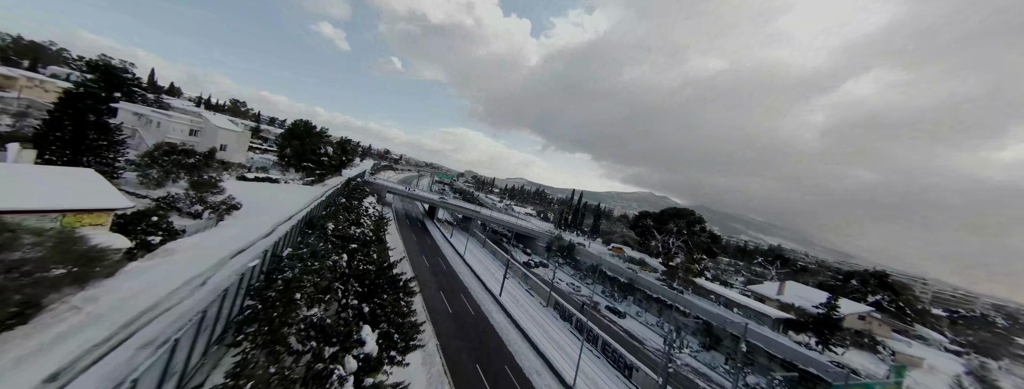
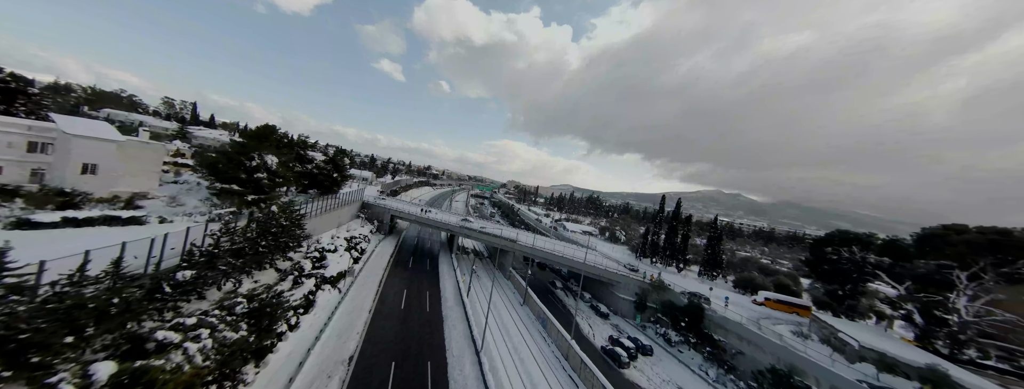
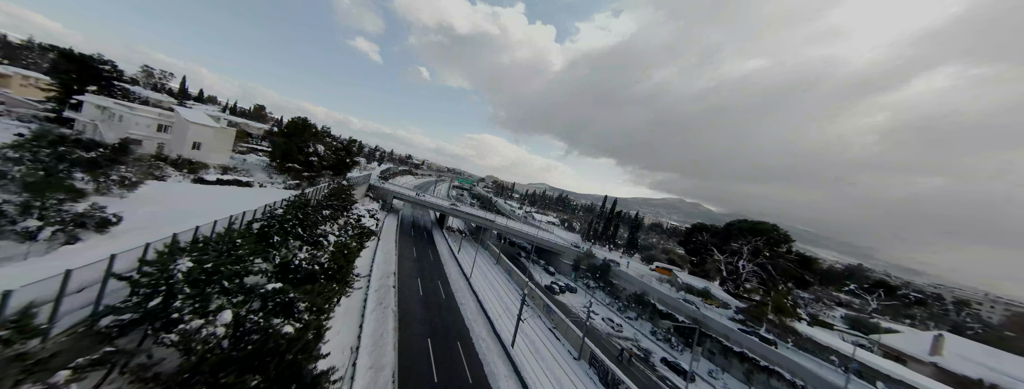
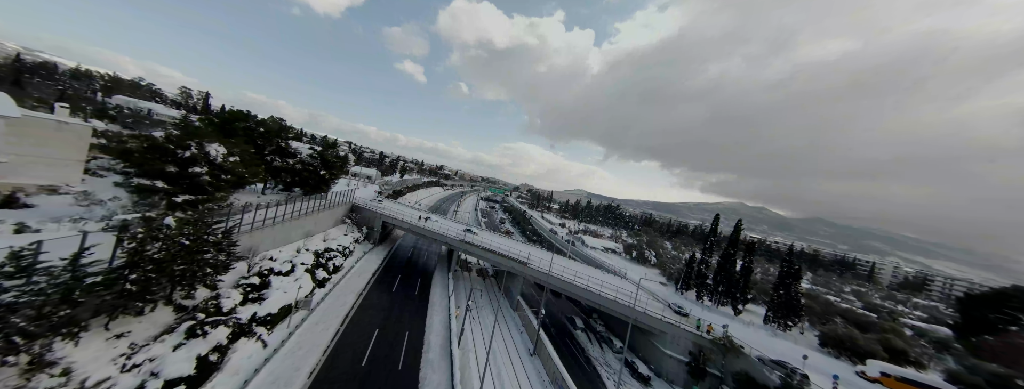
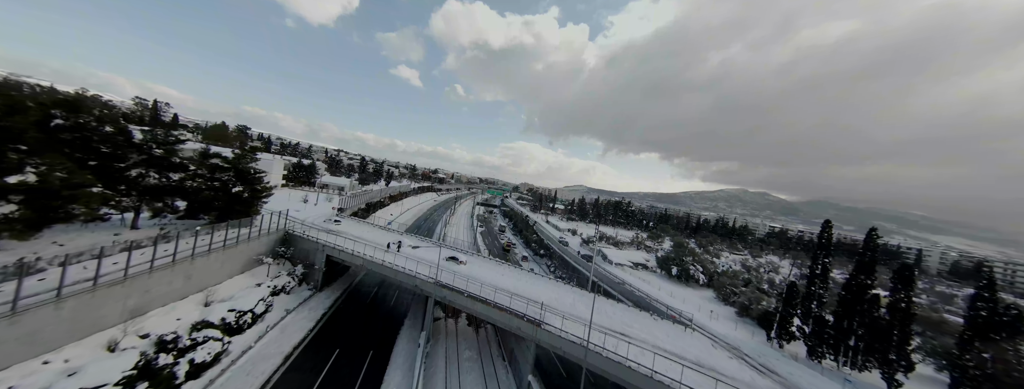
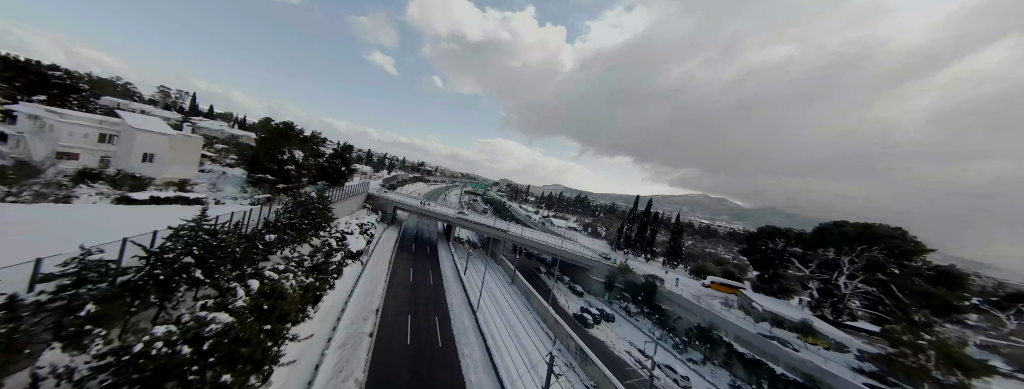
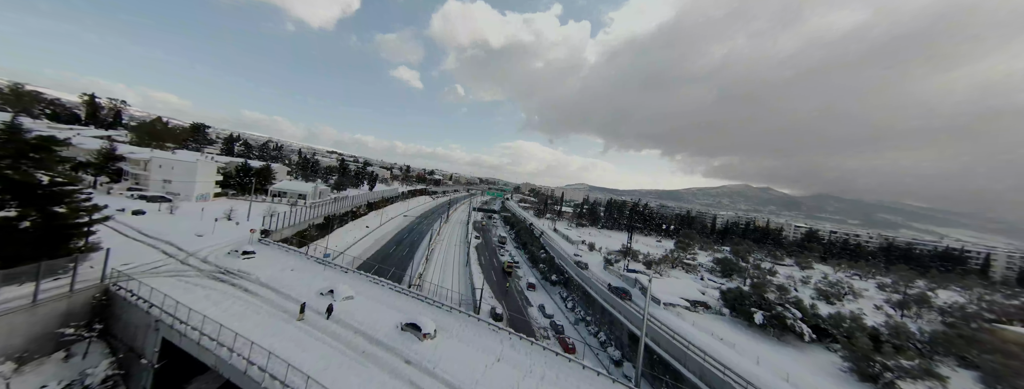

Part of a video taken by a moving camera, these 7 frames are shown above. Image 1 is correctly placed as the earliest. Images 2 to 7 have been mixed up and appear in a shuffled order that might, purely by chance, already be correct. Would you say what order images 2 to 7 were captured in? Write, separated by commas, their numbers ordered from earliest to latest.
3, 6, 2, 4, 5, 7
